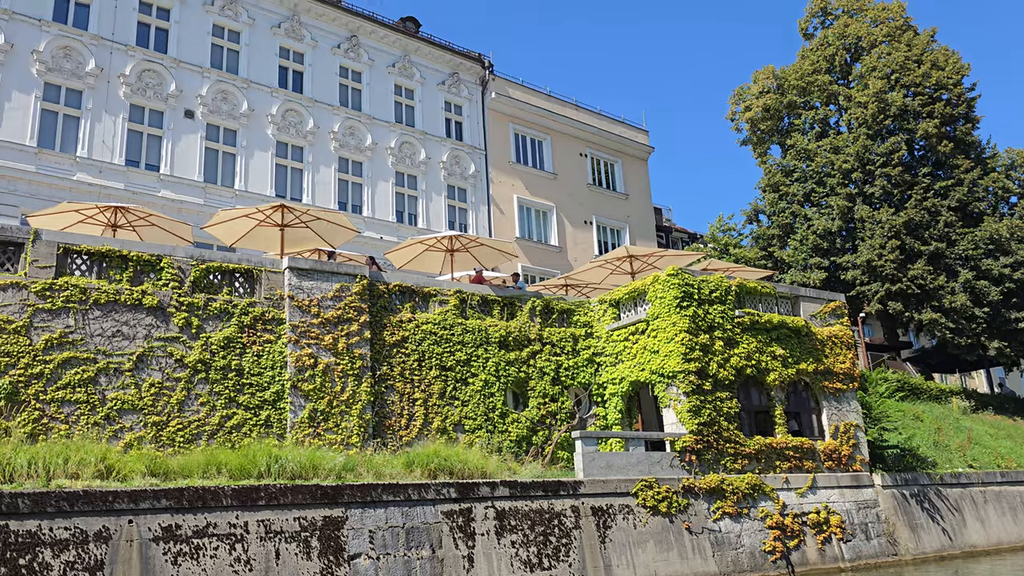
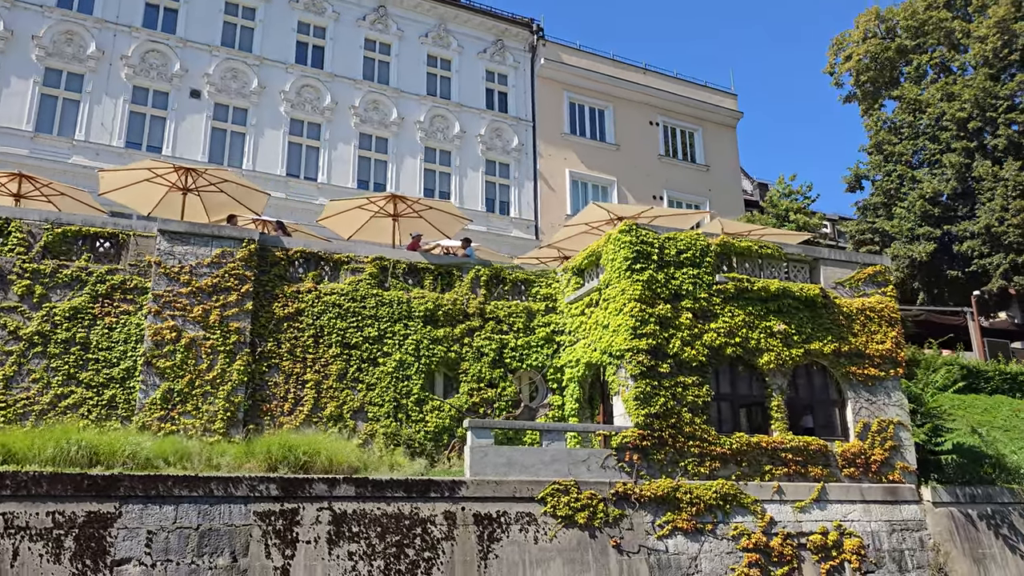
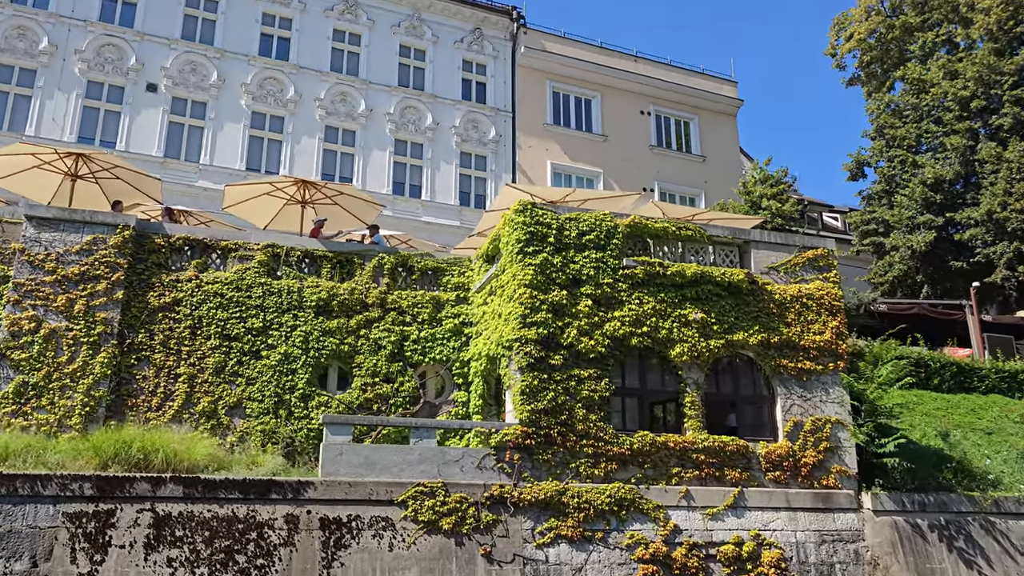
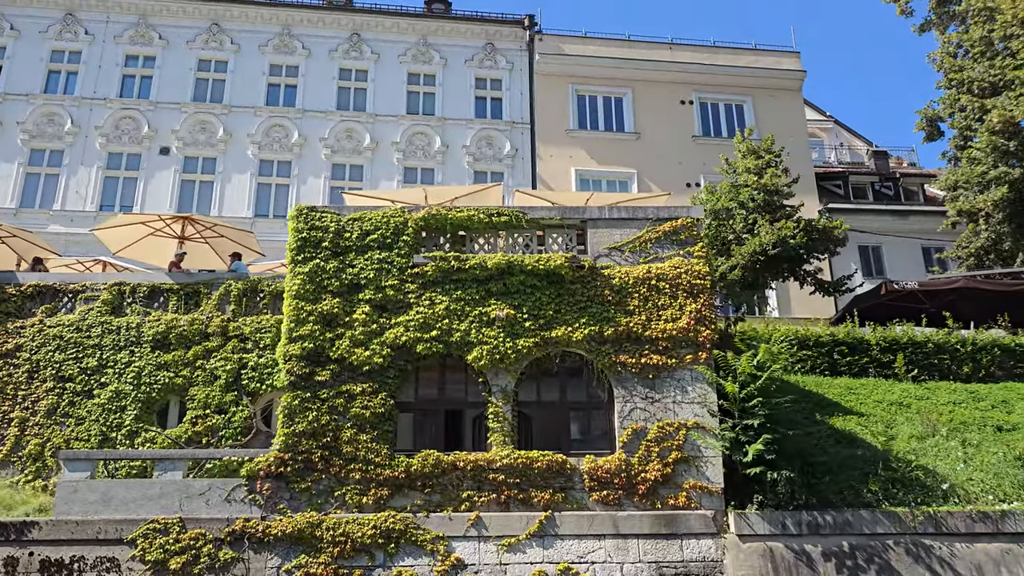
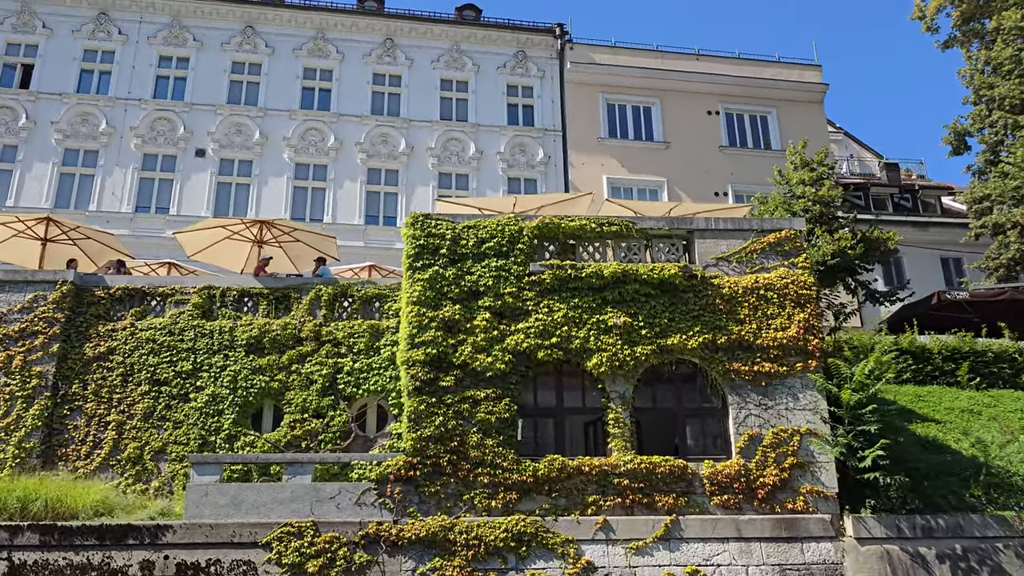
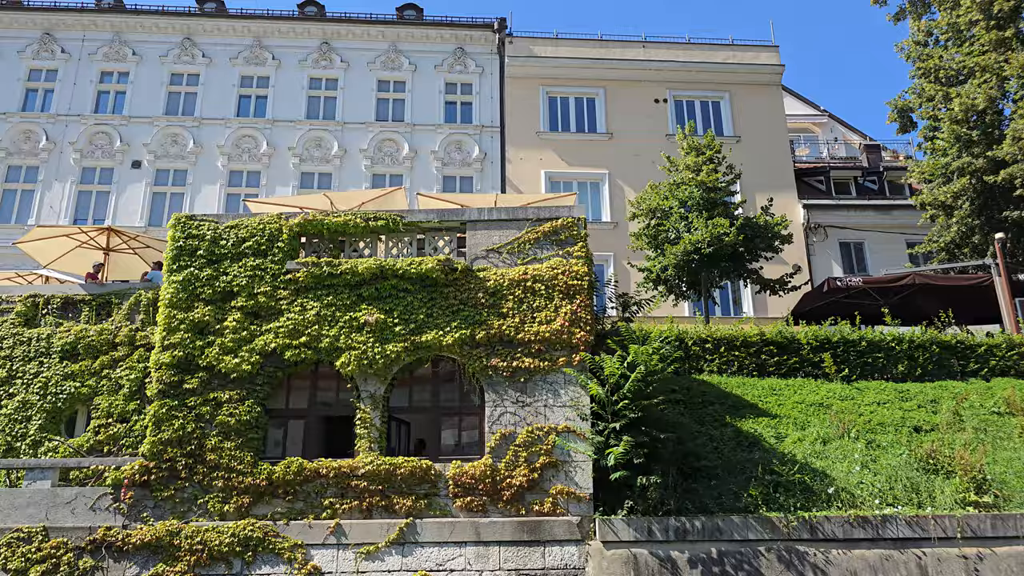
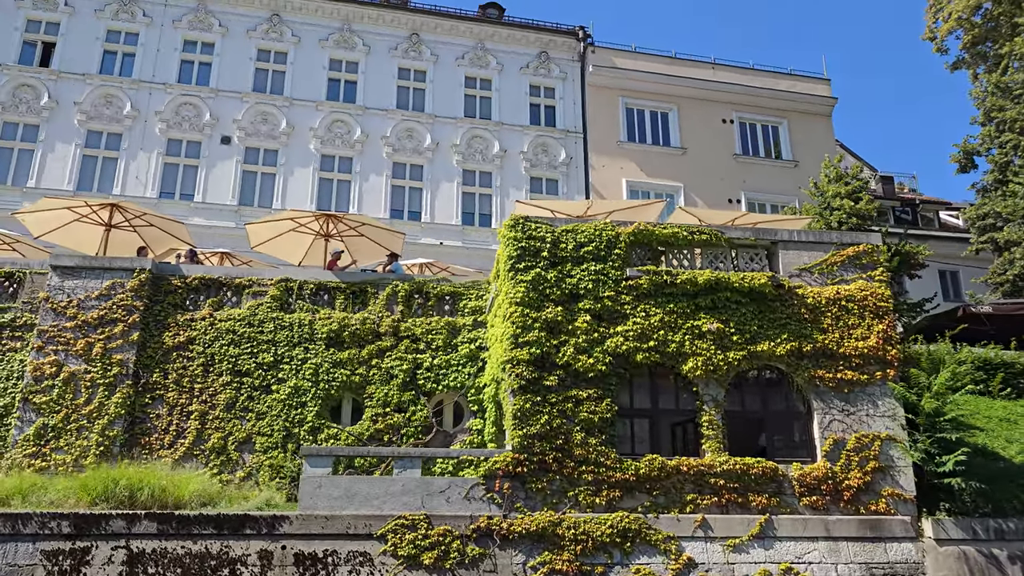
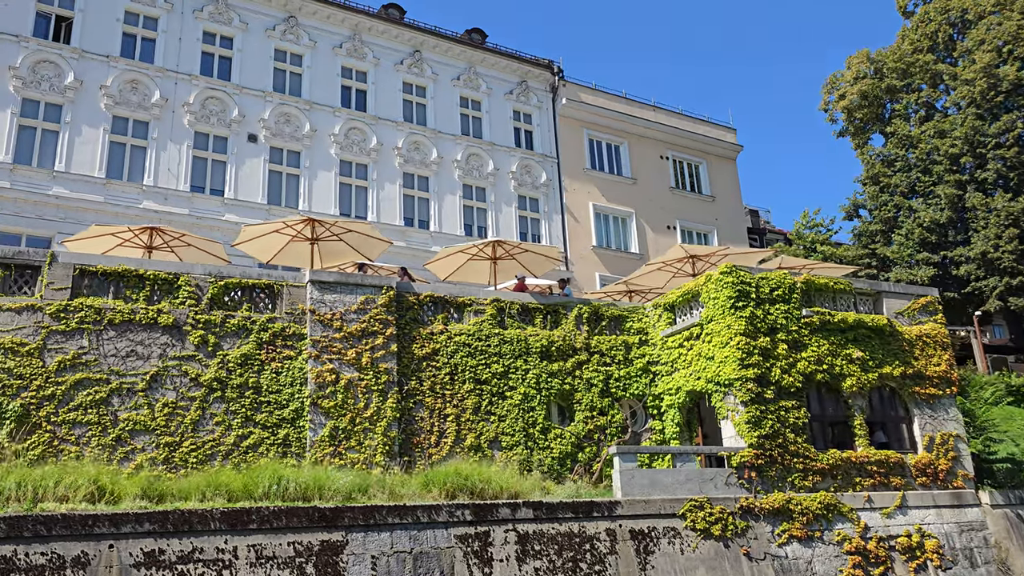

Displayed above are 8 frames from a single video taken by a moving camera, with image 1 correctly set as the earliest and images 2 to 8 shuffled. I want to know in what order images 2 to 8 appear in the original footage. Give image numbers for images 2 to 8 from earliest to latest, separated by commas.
8, 2, 3, 7, 5, 4, 6
